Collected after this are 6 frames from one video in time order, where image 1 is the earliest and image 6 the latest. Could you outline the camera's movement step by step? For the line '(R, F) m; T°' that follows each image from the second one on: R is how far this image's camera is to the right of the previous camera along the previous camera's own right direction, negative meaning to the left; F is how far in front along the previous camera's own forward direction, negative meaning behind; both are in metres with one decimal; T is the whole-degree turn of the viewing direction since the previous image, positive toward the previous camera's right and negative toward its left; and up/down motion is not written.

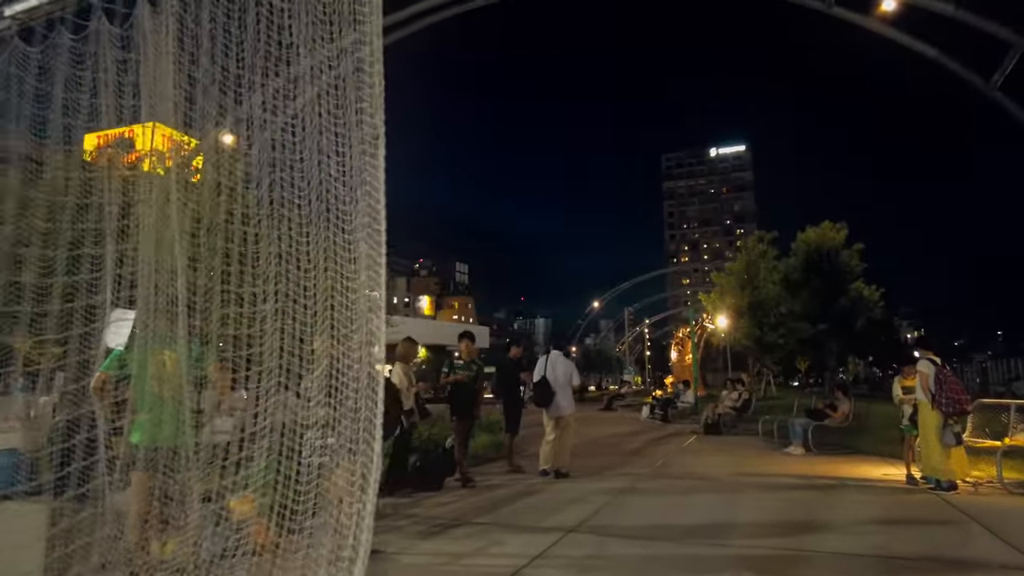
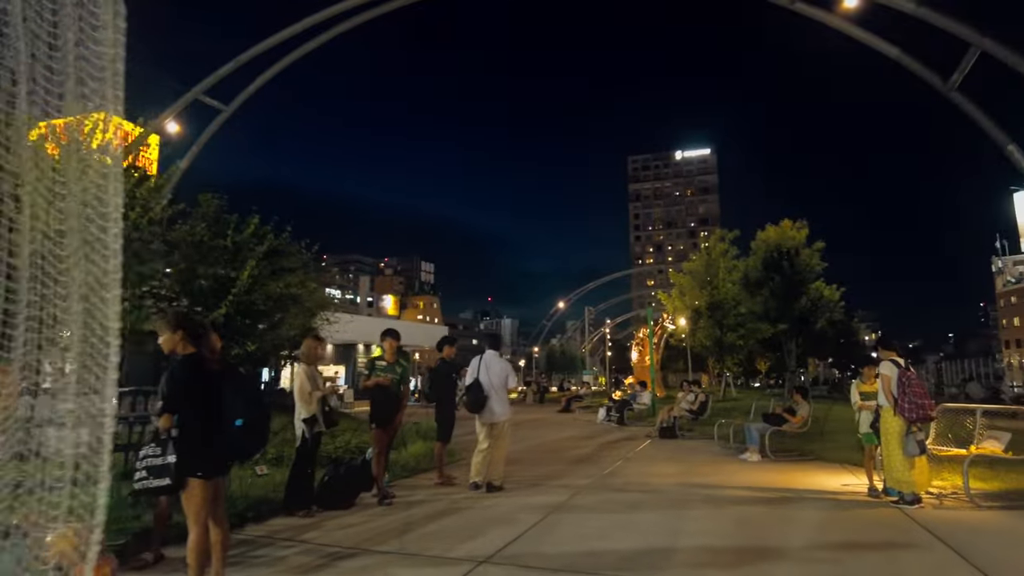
(+0.5, +0.9) m; +3°
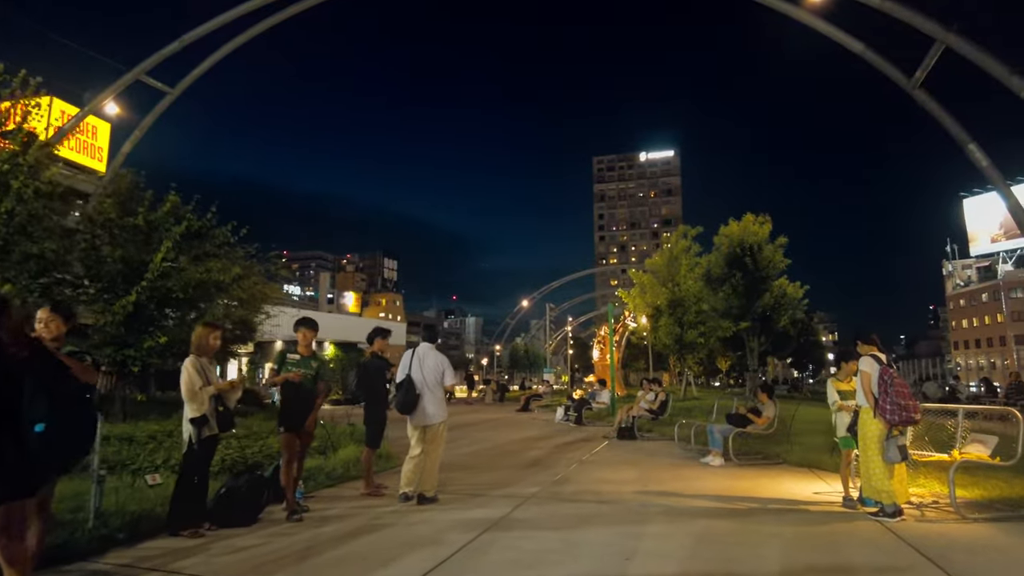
(+0.3, +1.0) m; +3°
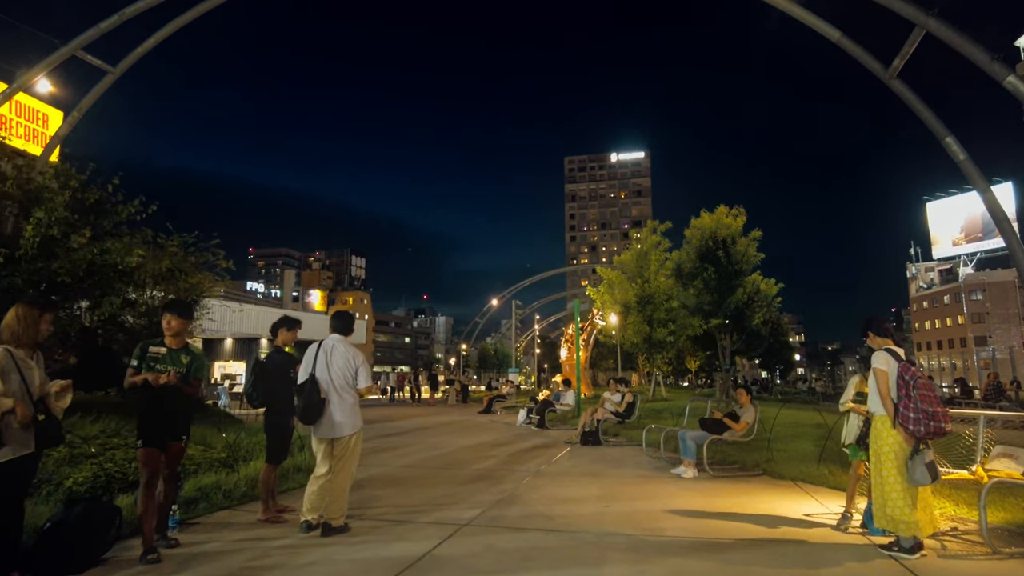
(+0.4, +1.4) m; +2°
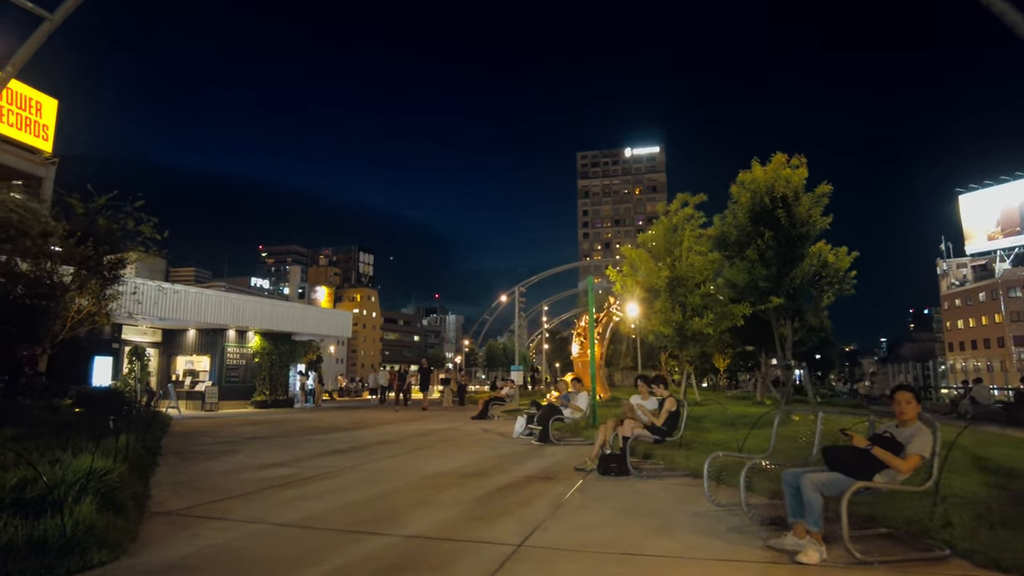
(+0.4, +4.4) m; -1°
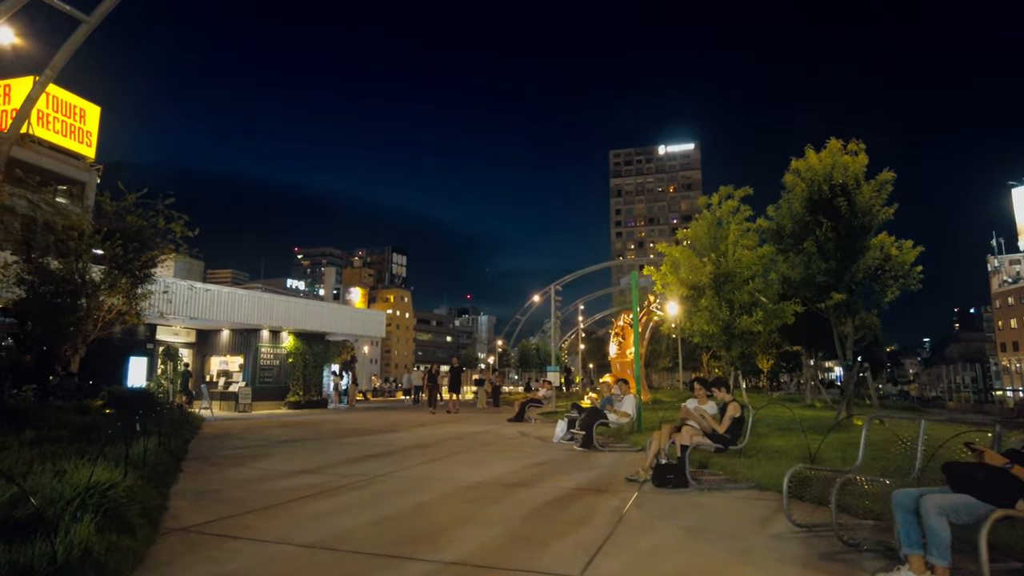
(-0.2, +0.7) m; -3°
